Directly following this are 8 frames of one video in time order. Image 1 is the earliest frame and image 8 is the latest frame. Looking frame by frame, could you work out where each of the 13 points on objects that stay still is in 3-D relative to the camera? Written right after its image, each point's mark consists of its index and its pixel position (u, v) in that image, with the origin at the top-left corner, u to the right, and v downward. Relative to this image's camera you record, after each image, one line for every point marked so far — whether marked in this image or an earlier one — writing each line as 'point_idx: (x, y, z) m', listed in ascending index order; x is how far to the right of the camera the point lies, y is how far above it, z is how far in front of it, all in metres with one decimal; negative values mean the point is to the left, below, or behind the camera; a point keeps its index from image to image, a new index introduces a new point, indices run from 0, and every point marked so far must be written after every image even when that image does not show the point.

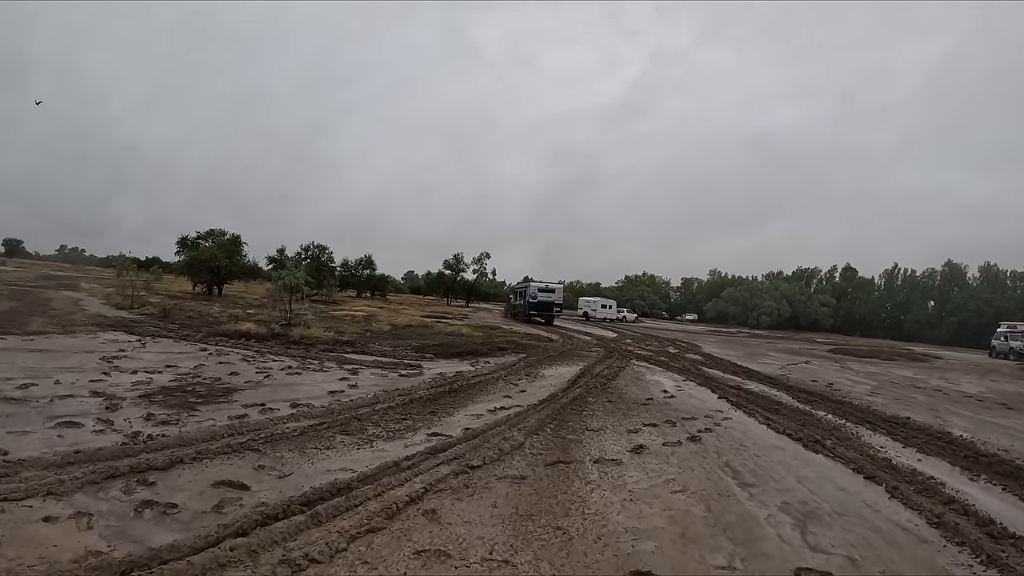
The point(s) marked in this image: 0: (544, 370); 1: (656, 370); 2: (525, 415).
0: (+1.2, -2.9, +16.0) m
1: (+6.0, -3.4, +19.1) m
2: (+0.3, -2.7, +9.8) m
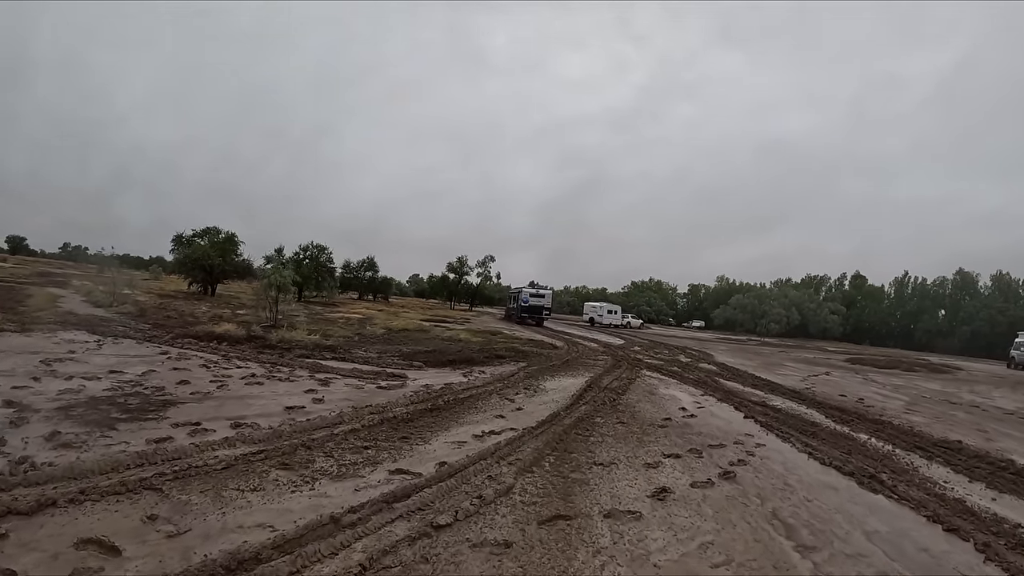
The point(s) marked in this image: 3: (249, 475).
0: (+1.1, -2.9, +14.1) m
1: (+5.9, -3.5, +17.2) m
2: (+0.1, -2.6, +7.9) m
3: (-3.7, -2.6, +6.5) m
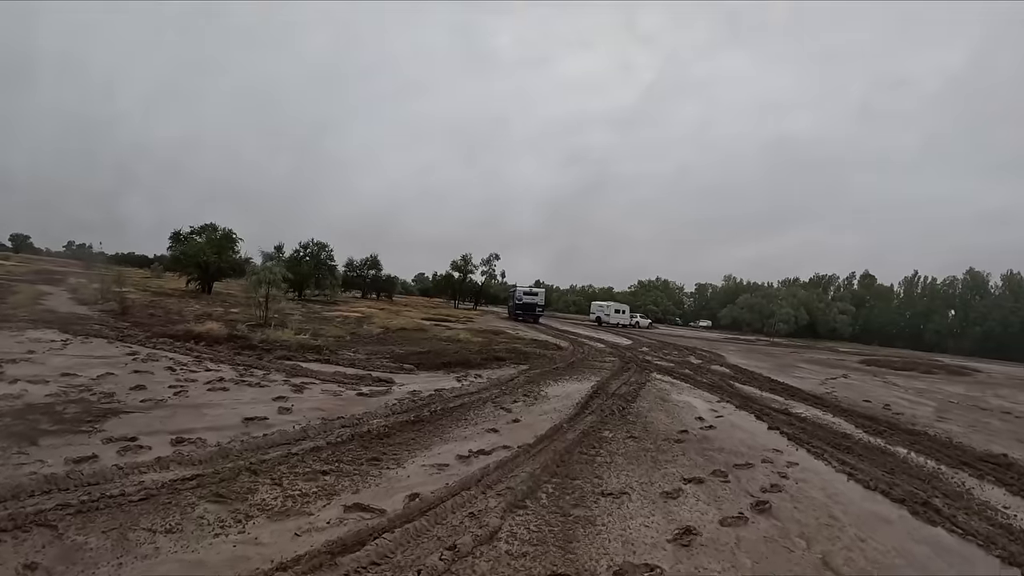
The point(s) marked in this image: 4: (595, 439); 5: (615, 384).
0: (+1.0, -2.8, +12.9) m
1: (+5.9, -3.4, +15.9) m
2: (0.0, -2.5, +6.7) m
3: (-3.8, -2.5, +5.3) m
4: (+1.5, -2.7, +8.4) m
5: (+3.2, -3.0, +14.7) m
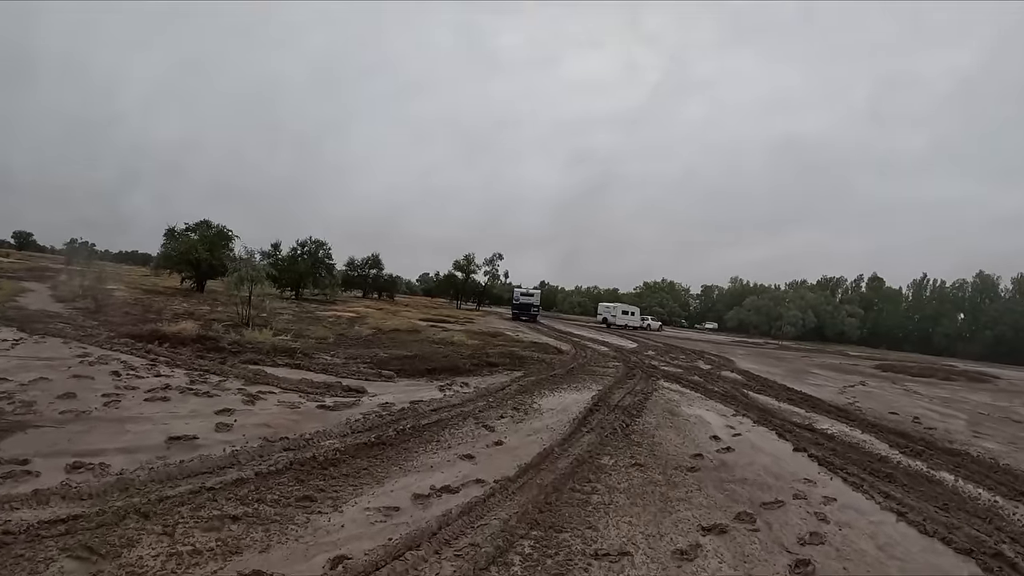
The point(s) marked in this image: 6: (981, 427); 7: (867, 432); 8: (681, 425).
0: (+0.7, -2.7, +11.4) m
1: (+5.6, -3.4, +14.4) m
2: (-0.4, -2.5, +5.2) m
3: (-4.2, -2.4, +3.9) m
4: (+1.1, -2.7, +6.9) m
5: (+3.0, -3.0, +13.2) m
6: (+18.4, -5.4, +18.4) m
7: (+10.2, -4.2, +13.3) m
8: (+3.8, -3.1, +10.4) m
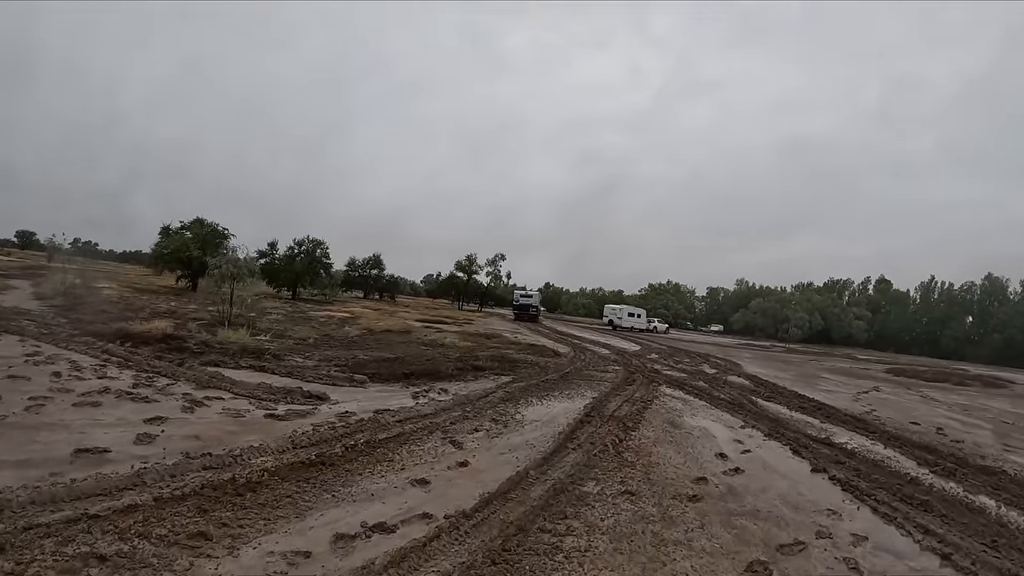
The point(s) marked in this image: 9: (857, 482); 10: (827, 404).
0: (+0.3, -2.7, +10.2) m
1: (+5.3, -3.4, +13.2) m
2: (-0.8, -2.4, +4.1) m
3: (-4.7, -2.3, +2.7) m
4: (+0.7, -2.6, +5.7) m
5: (+2.6, -3.0, +12.0) m
6: (+18.1, -5.5, +17.0) m
7: (+9.8, -4.1, +12.1) m
8: (+3.4, -3.0, +9.2) m
9: (+6.5, -3.6, +8.8) m
10: (+11.9, -4.4, +17.5) m
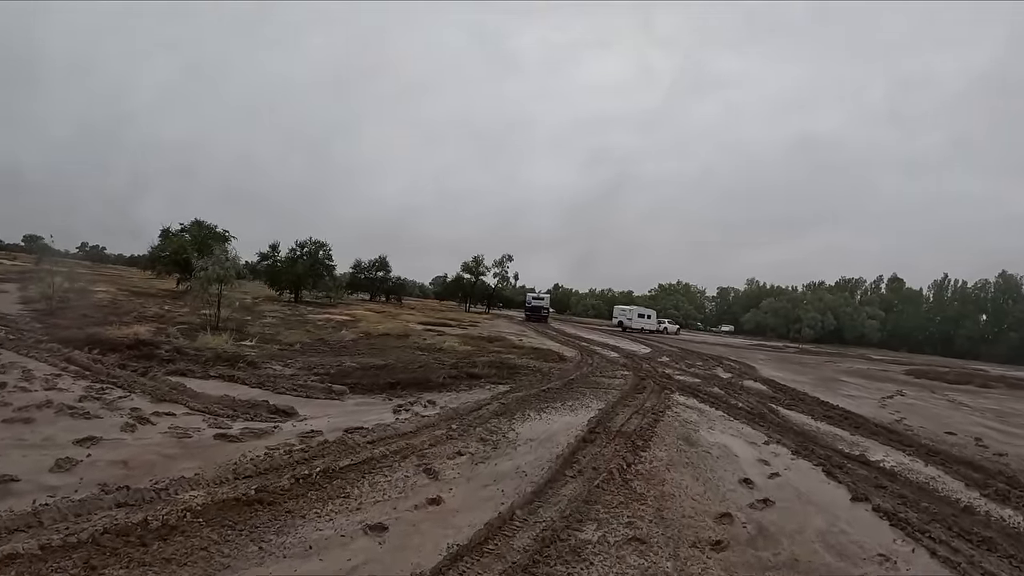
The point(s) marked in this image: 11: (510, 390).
0: (+0.2, -2.7, +9.1) m
1: (+5.2, -3.3, +11.9) m
2: (-1.1, -2.4, +2.9) m
3: (-4.9, -2.3, +1.7) m
4: (+0.5, -2.6, +4.6) m
5: (+2.5, -3.0, +10.8) m
6: (+18.1, -5.4, +15.5) m
7: (+9.7, -4.1, +10.7) m
8: (+3.2, -3.0, +8.0) m
9: (+6.3, -3.6, +7.5) m
10: (+11.9, -4.3, +16.2) m
11: (-0.1, -2.7, +12.4) m
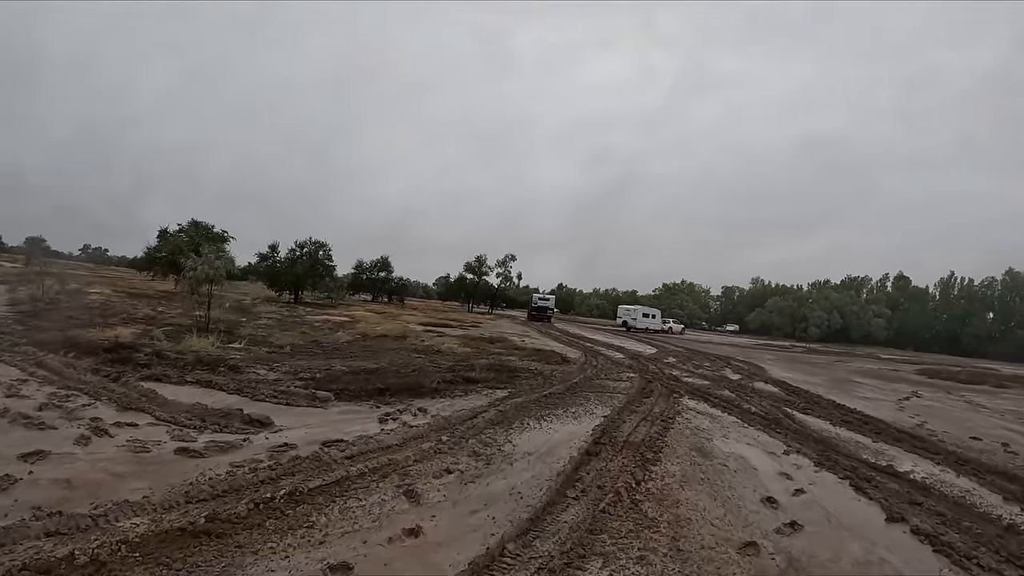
0: (+0.1, -2.6, +8.3) m
1: (+5.2, -3.3, +11.1) m
2: (-1.2, -2.4, +2.2) m
3: (-5.1, -2.3, +1.0) m
4: (+0.4, -2.5, +3.8) m
5: (+2.5, -2.9, +10.0) m
6: (+18.1, -5.3, +14.6) m
7: (+9.6, -4.0, +9.9) m
8: (+3.2, -2.9, +7.2) m
9: (+6.2, -3.5, +6.7) m
10: (+11.9, -4.2, +15.3) m
11: (-0.1, -2.7, +11.6) m
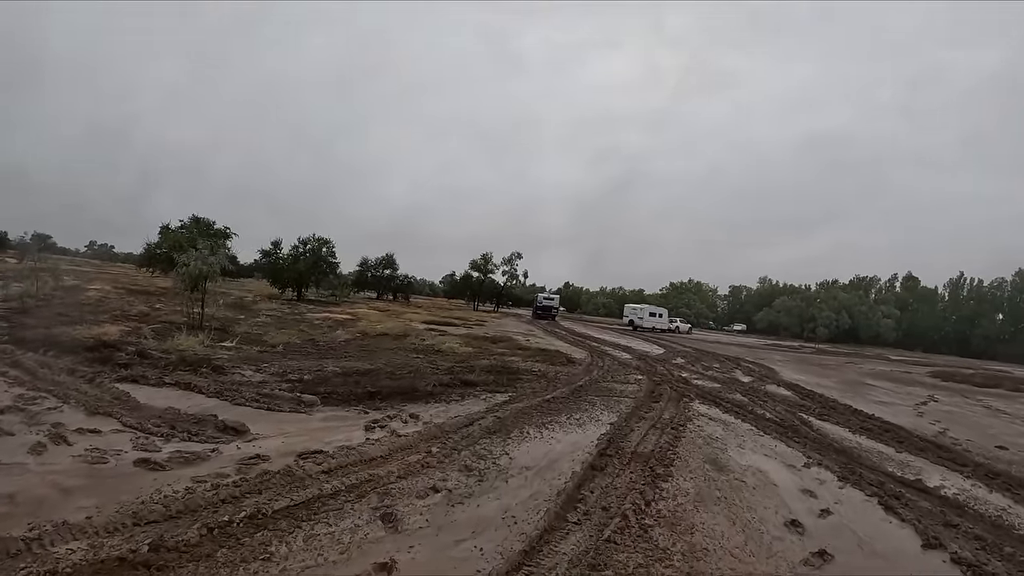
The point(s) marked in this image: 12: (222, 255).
0: (+0.1, -2.6, +7.7) m
1: (+5.1, -3.3, +10.4) m
2: (-1.3, -2.3, +1.5) m
3: (-5.2, -2.3, +0.4) m
4: (+0.3, -2.5, +3.2) m
5: (+2.4, -2.9, +9.3) m
6: (+18.1, -5.3, +13.7) m
7: (+9.6, -4.0, +9.1) m
8: (+3.1, -2.9, +6.5) m
9: (+6.2, -3.5, +6.0) m
10: (+11.9, -4.2, +14.5) m
11: (-0.1, -2.6, +11.0) m
12: (-12.2, +1.4, +19.6) m
